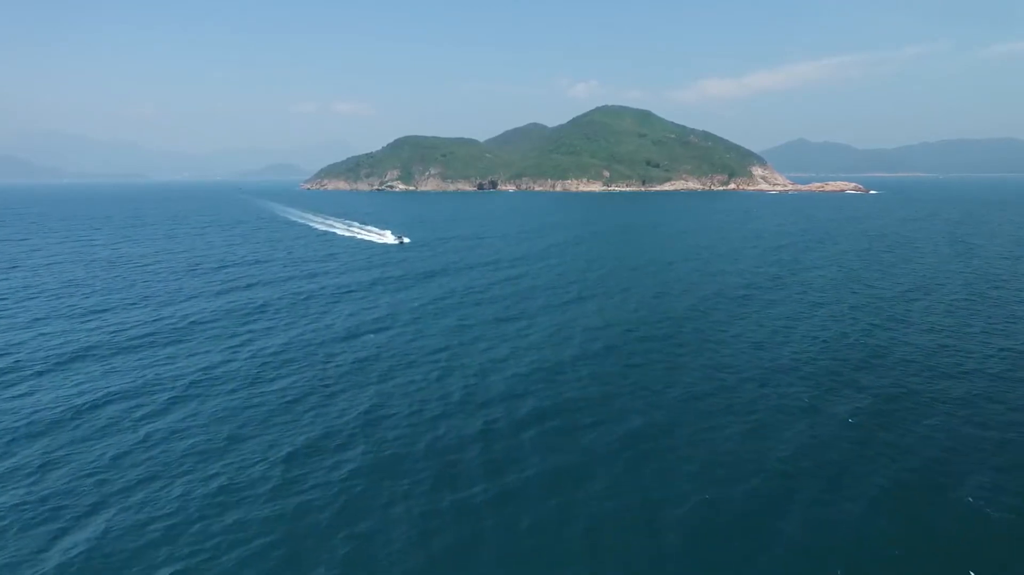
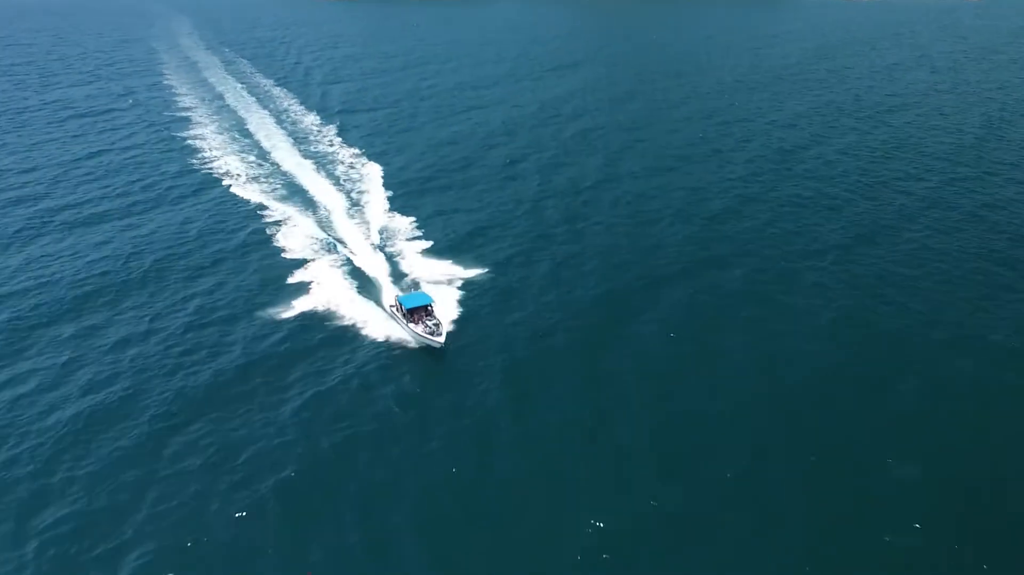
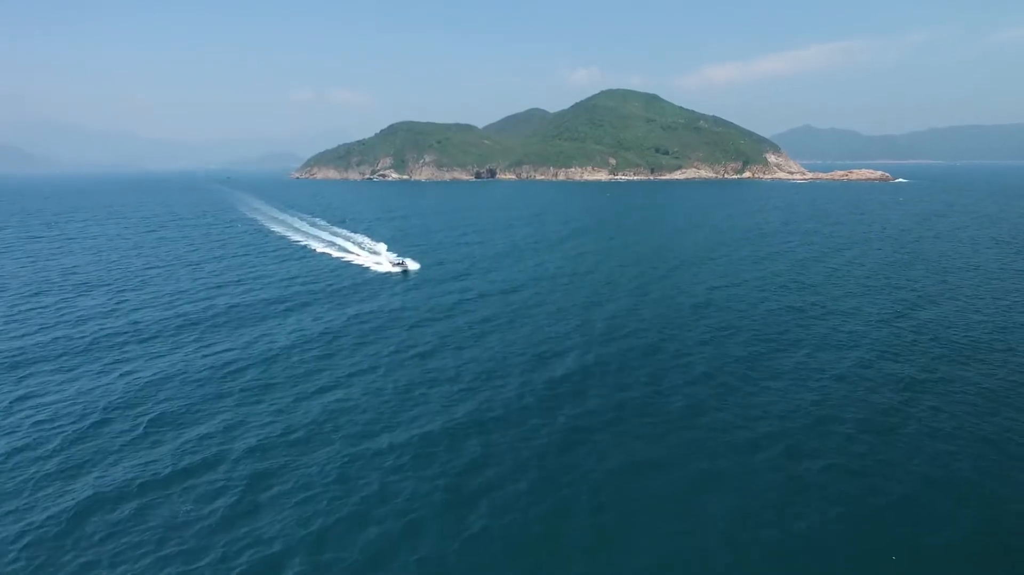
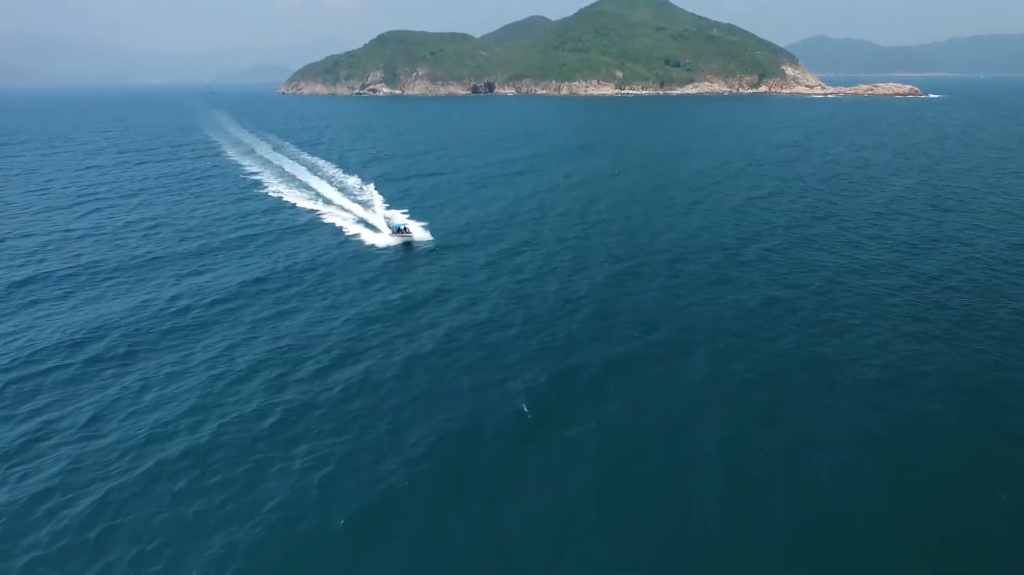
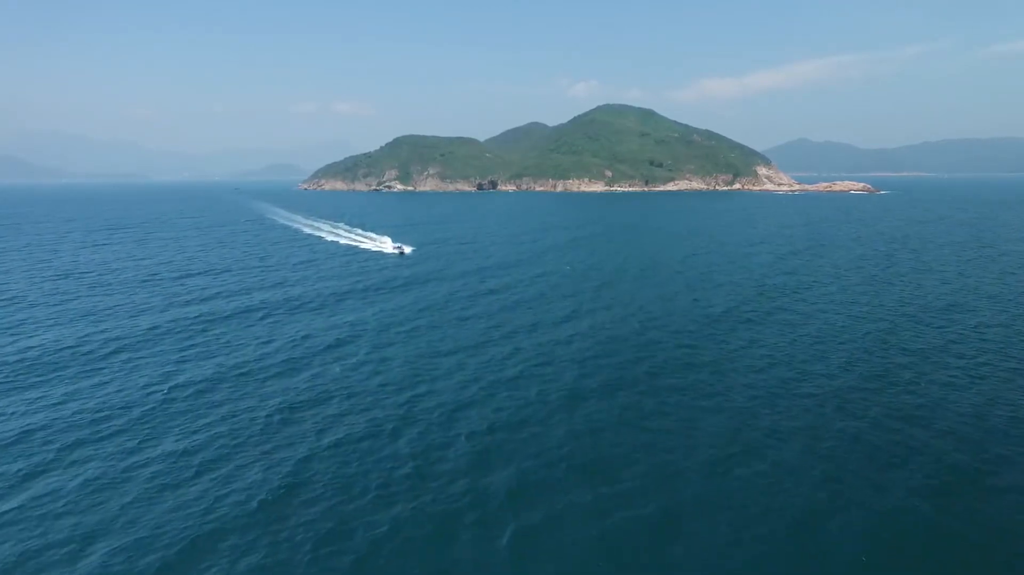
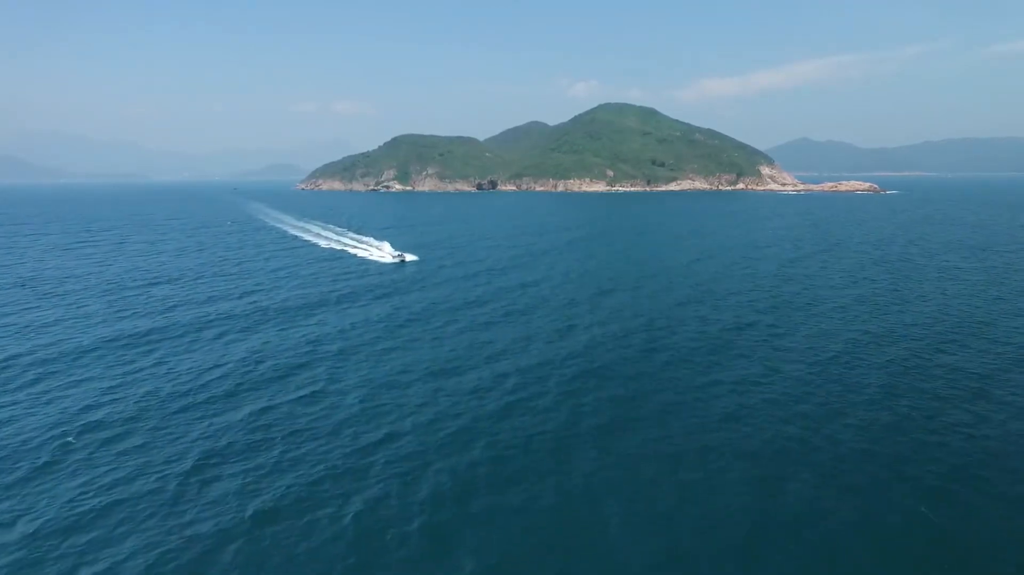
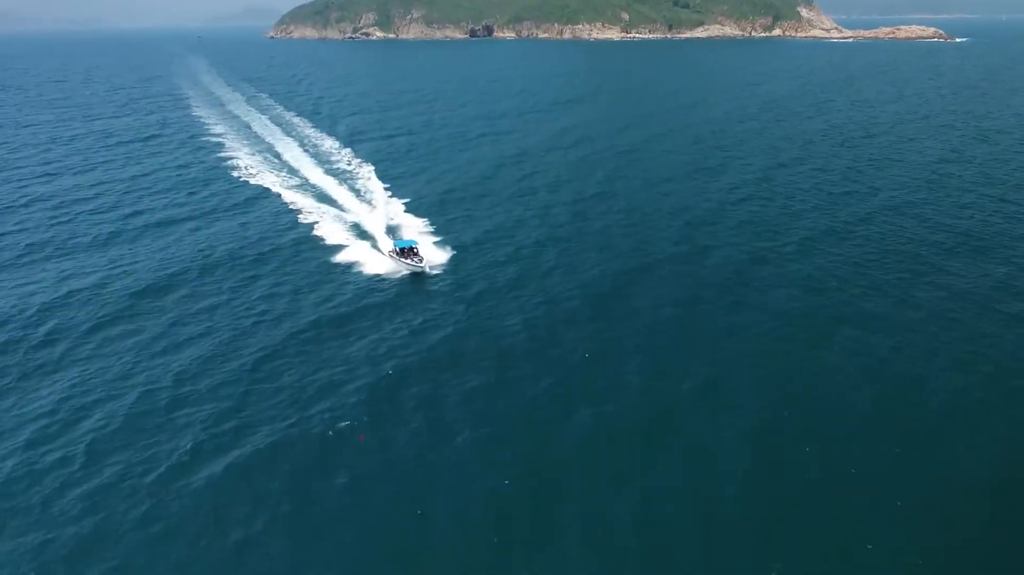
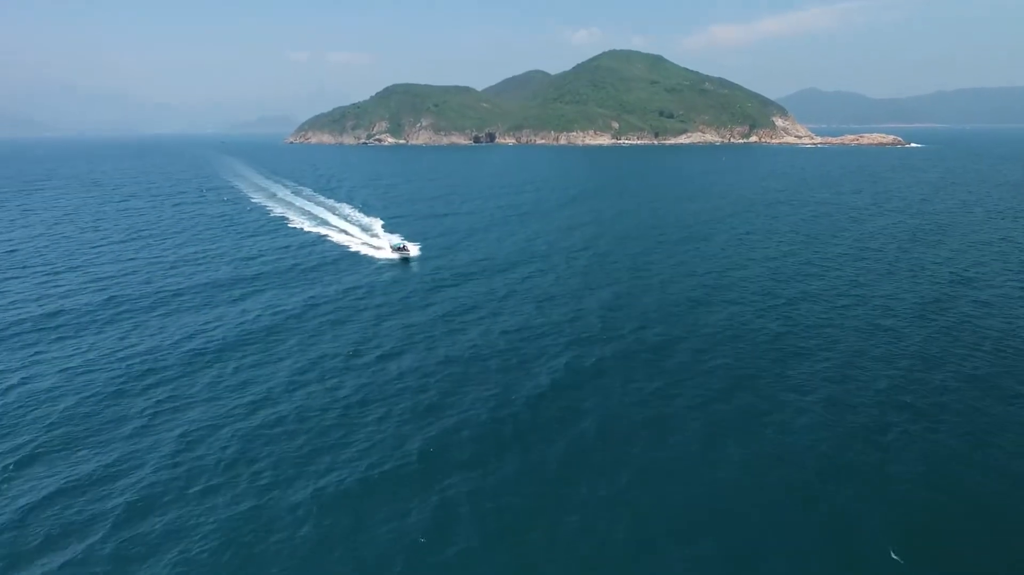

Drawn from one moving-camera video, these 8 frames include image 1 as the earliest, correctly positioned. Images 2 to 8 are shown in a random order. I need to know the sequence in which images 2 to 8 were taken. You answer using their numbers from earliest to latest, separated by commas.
5, 6, 3, 8, 4, 7, 2
